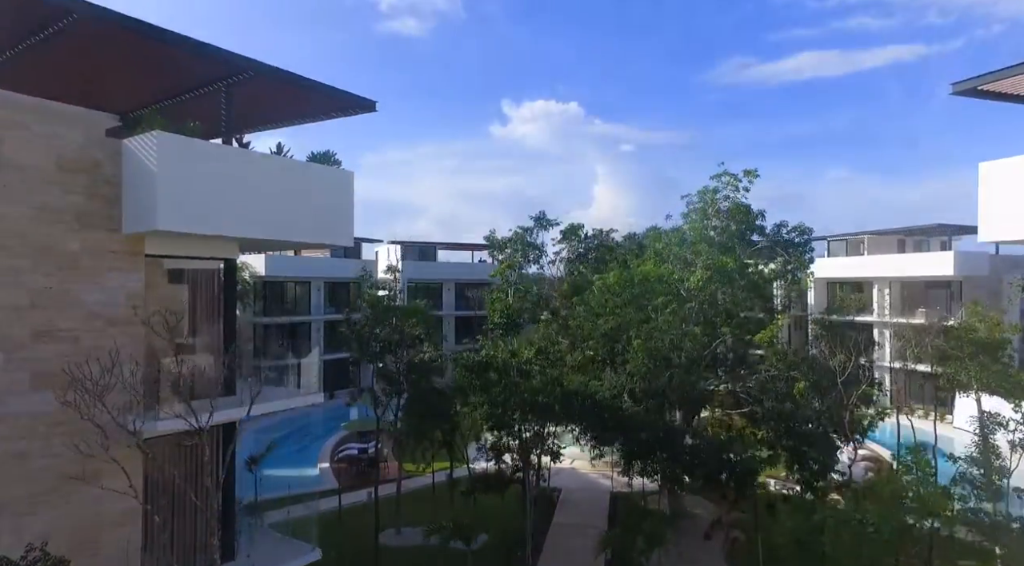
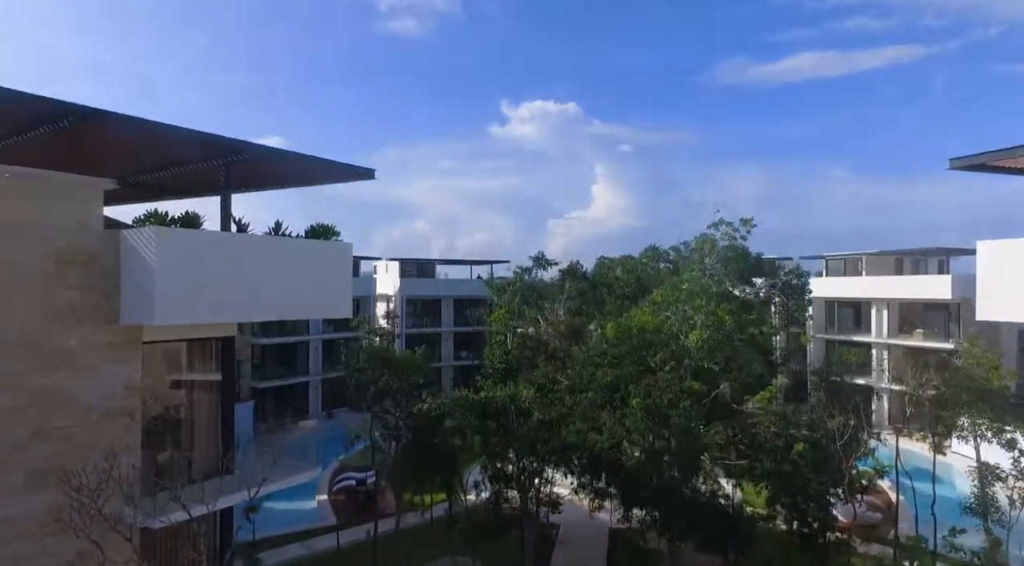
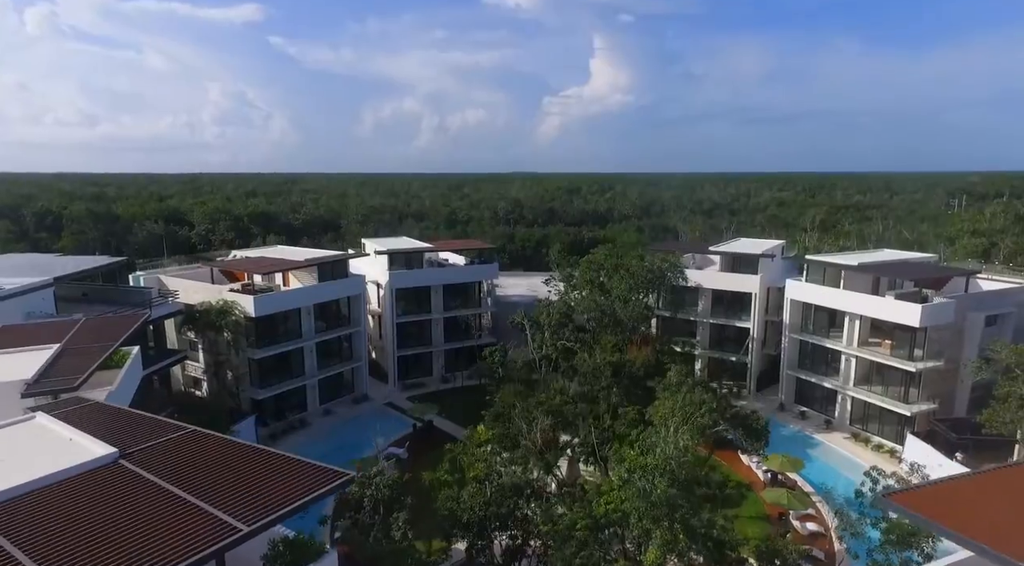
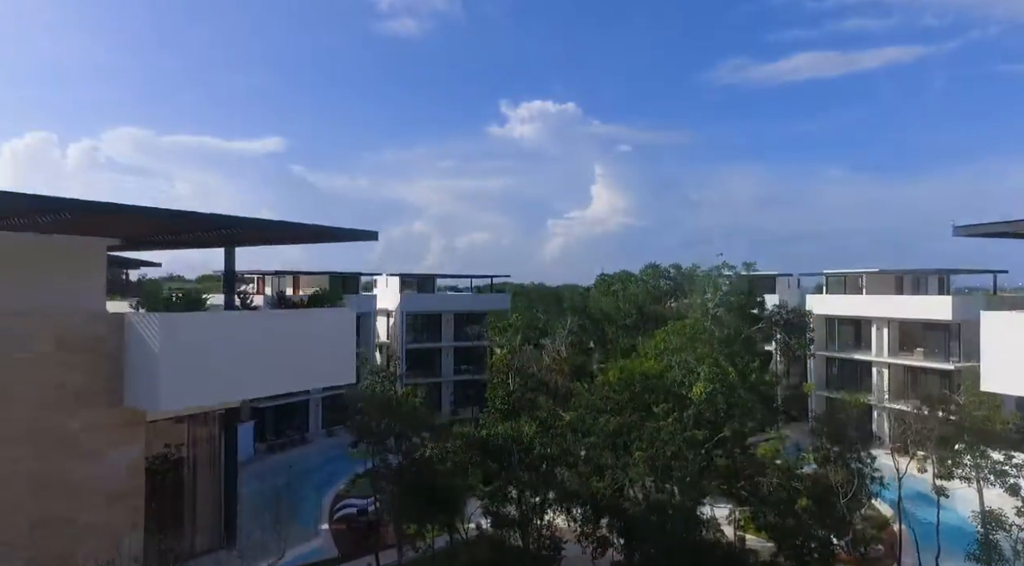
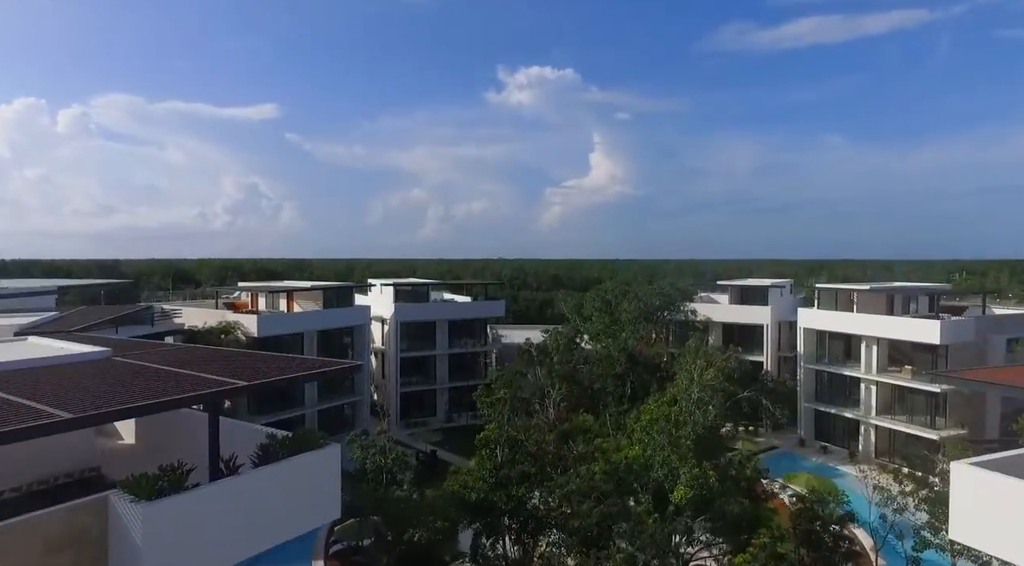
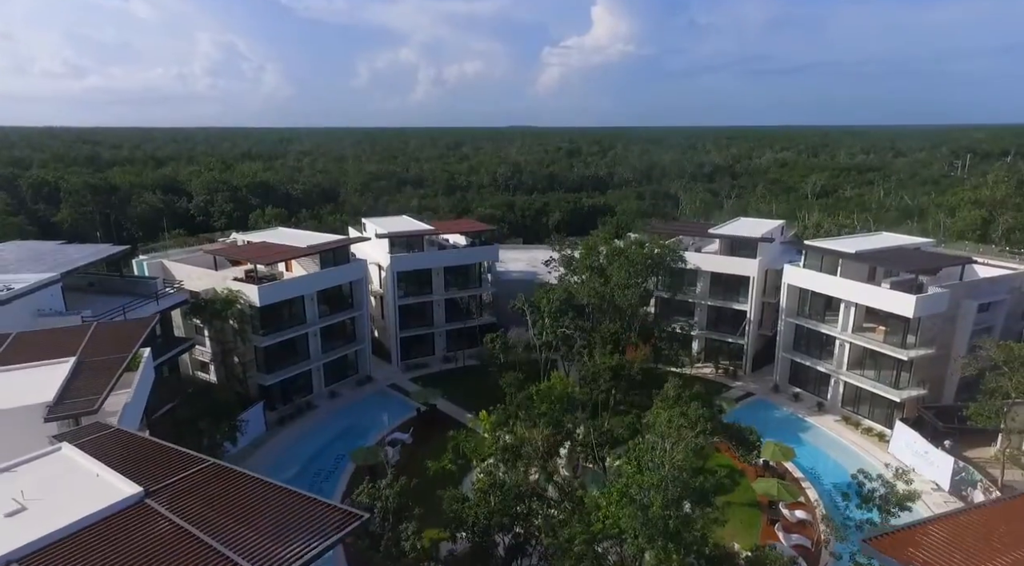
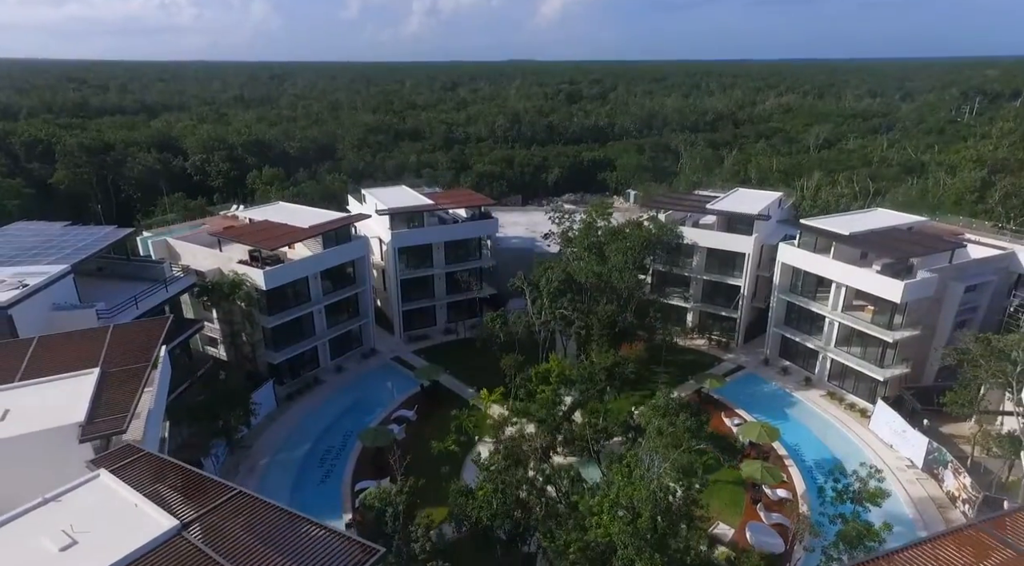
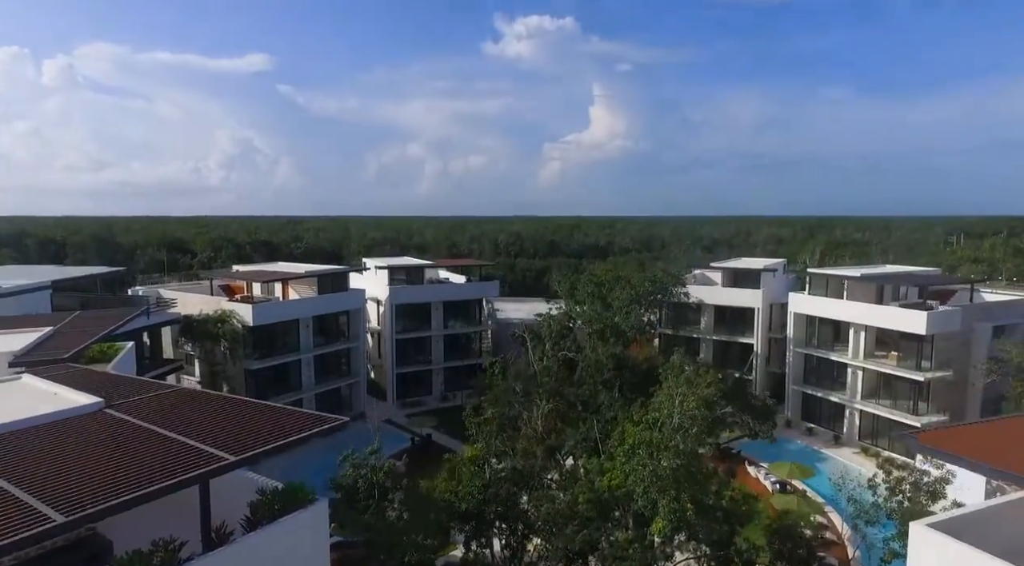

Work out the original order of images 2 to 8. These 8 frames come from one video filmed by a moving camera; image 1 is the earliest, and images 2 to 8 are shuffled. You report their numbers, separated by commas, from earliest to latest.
2, 4, 5, 8, 3, 6, 7
